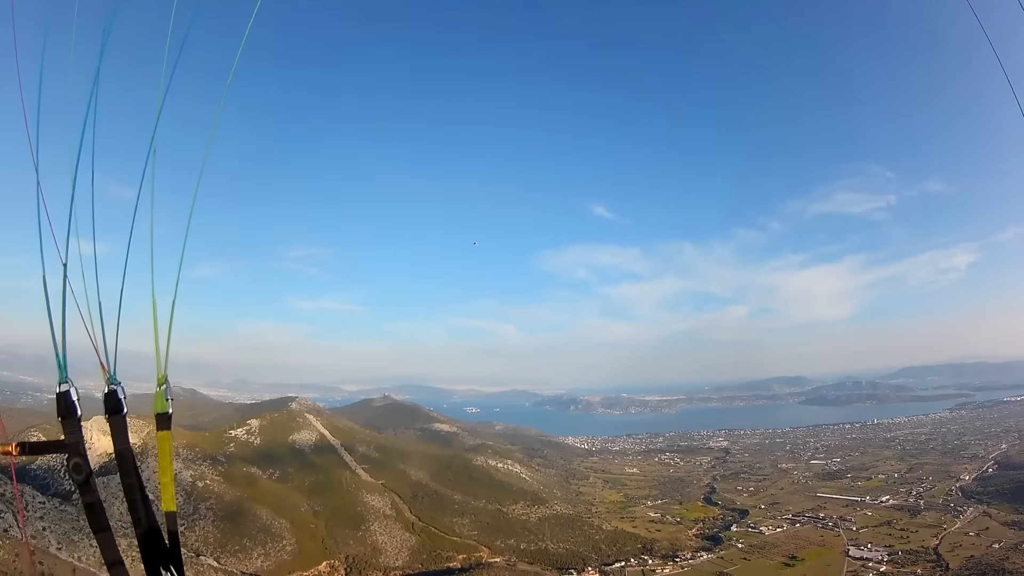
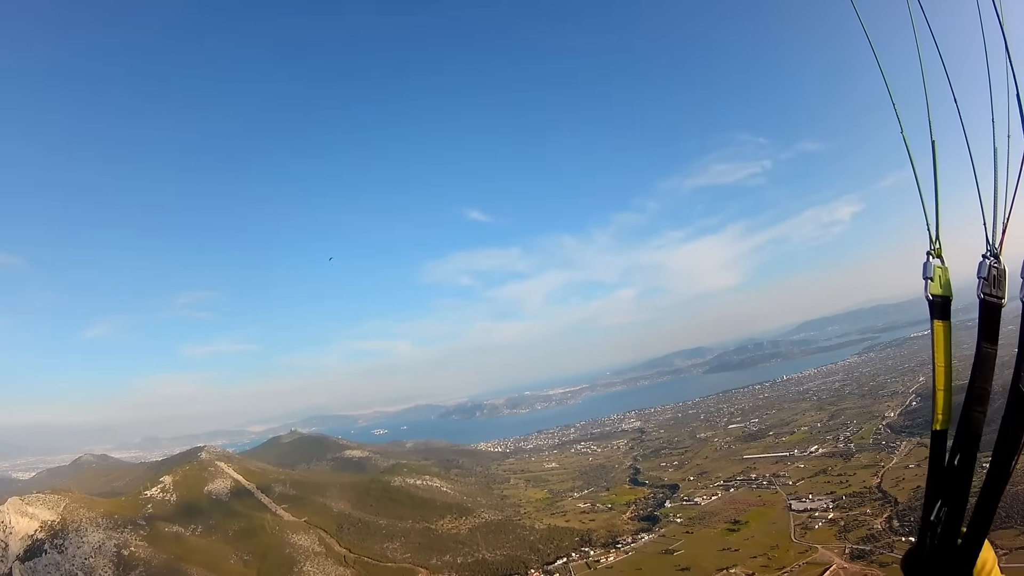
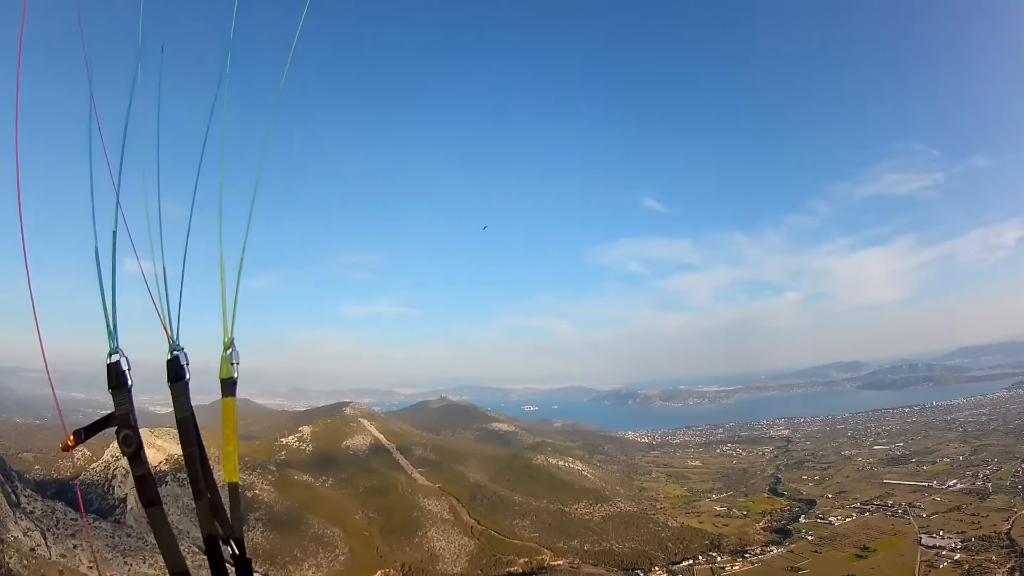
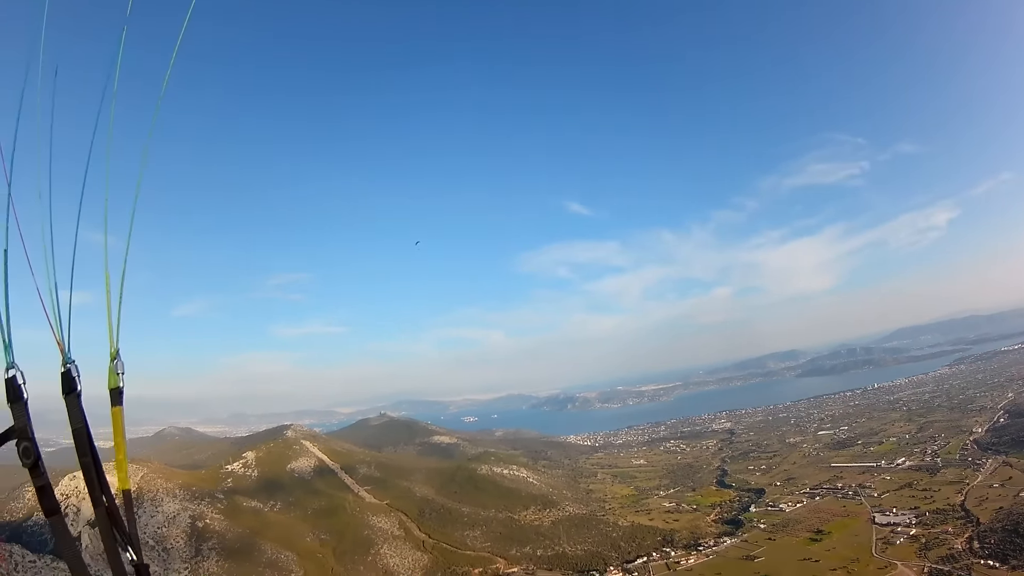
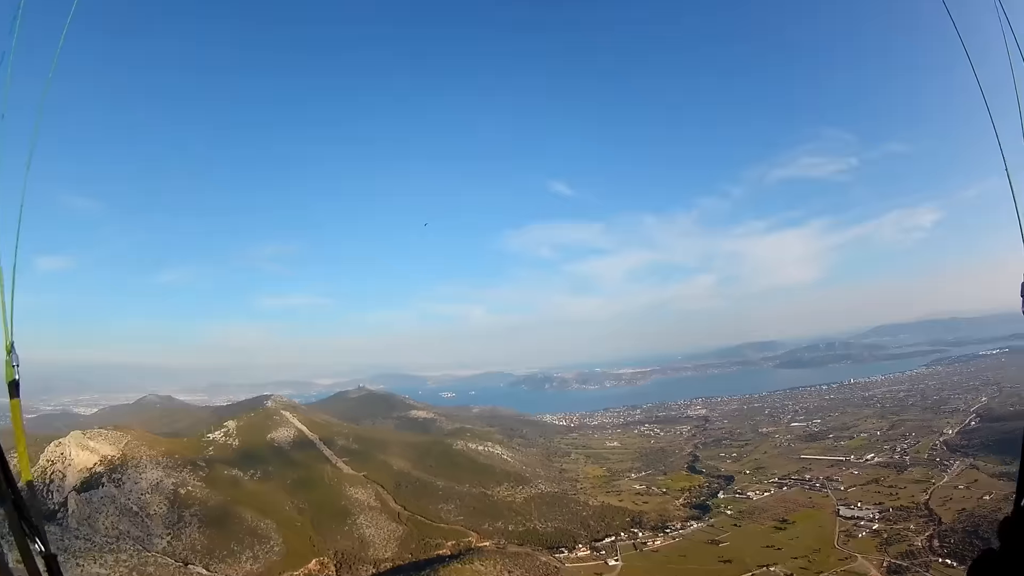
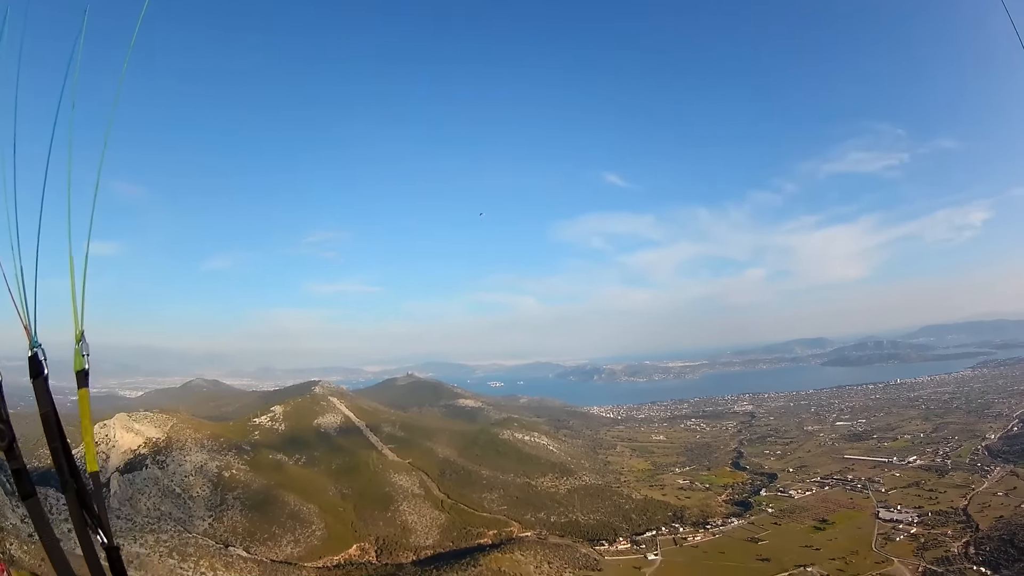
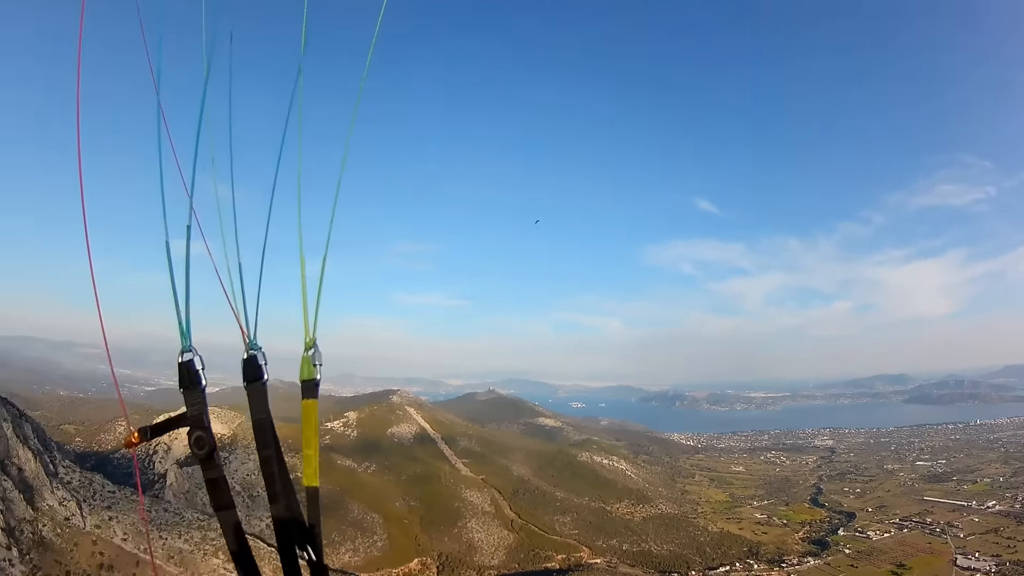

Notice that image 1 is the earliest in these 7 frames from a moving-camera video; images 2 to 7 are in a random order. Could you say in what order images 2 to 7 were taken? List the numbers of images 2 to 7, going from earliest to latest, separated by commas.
6, 5, 2, 4, 3, 7
